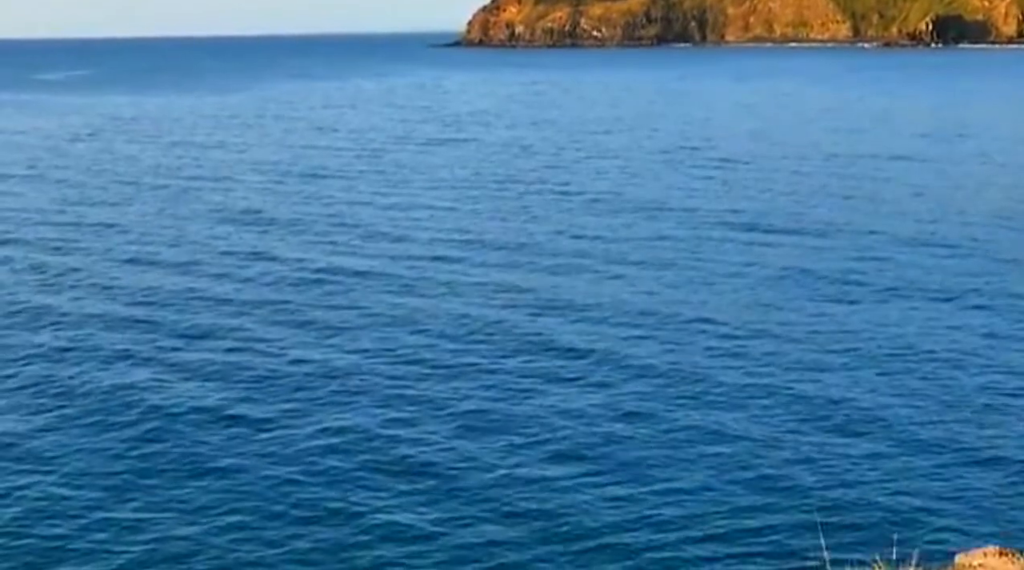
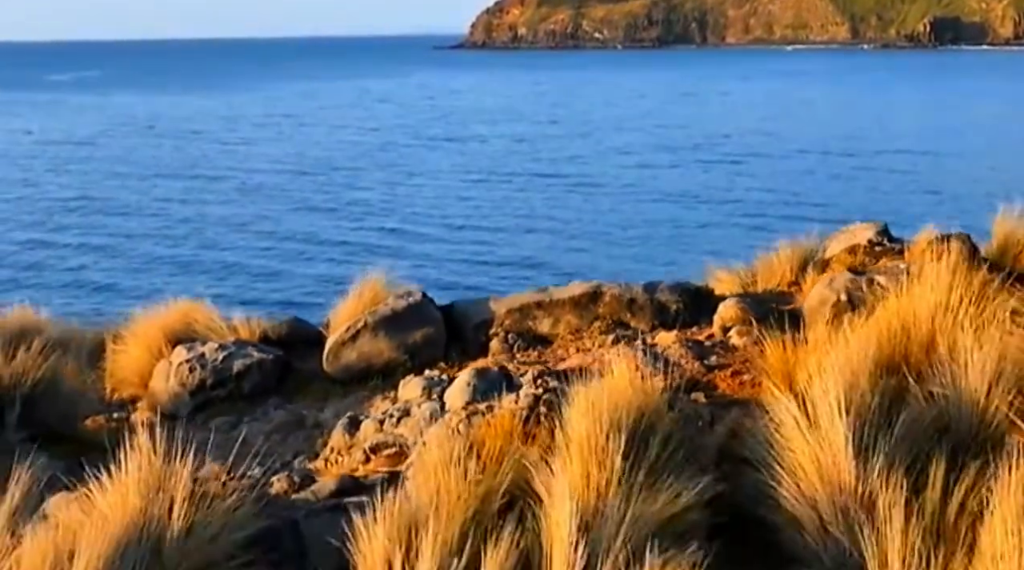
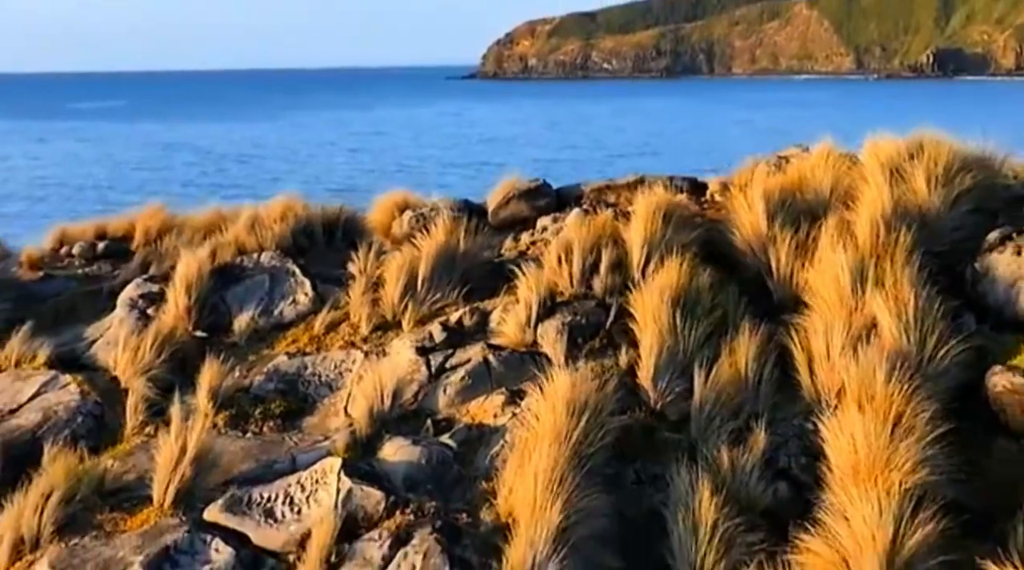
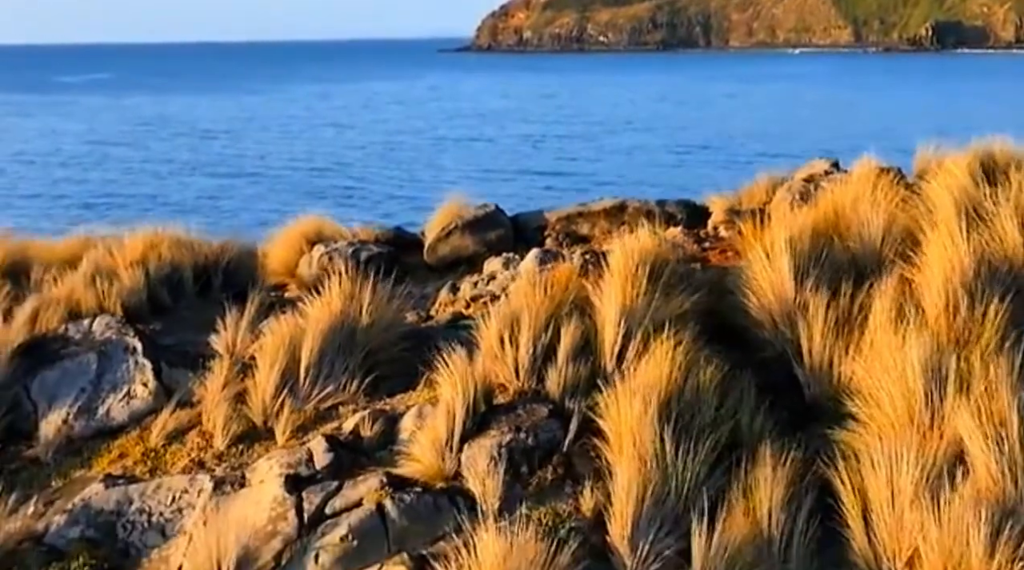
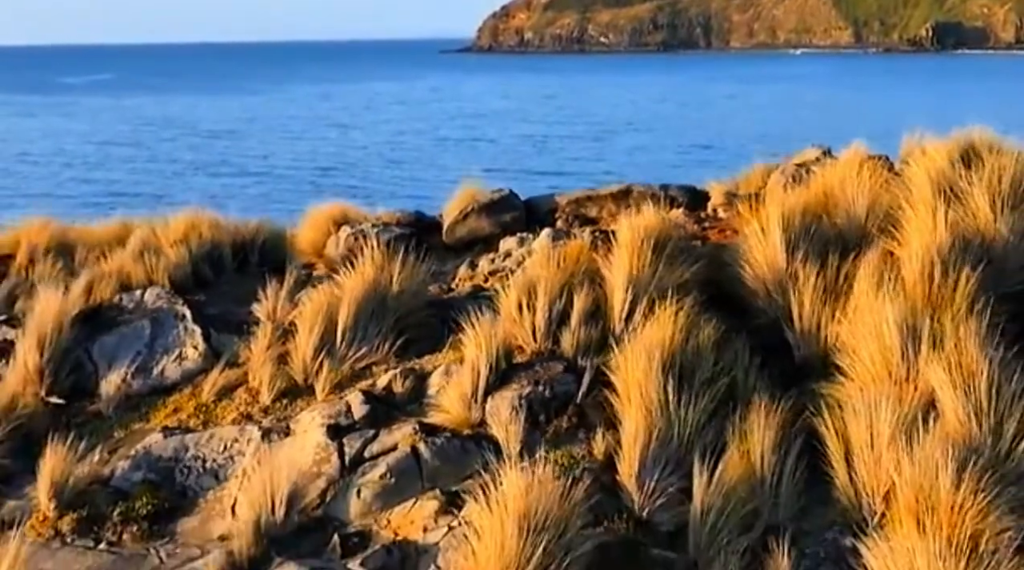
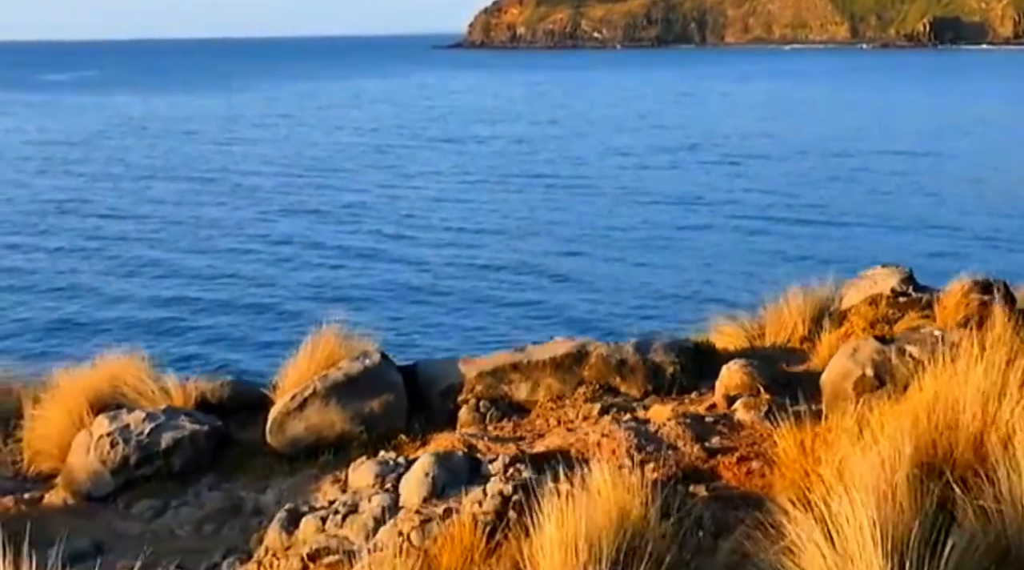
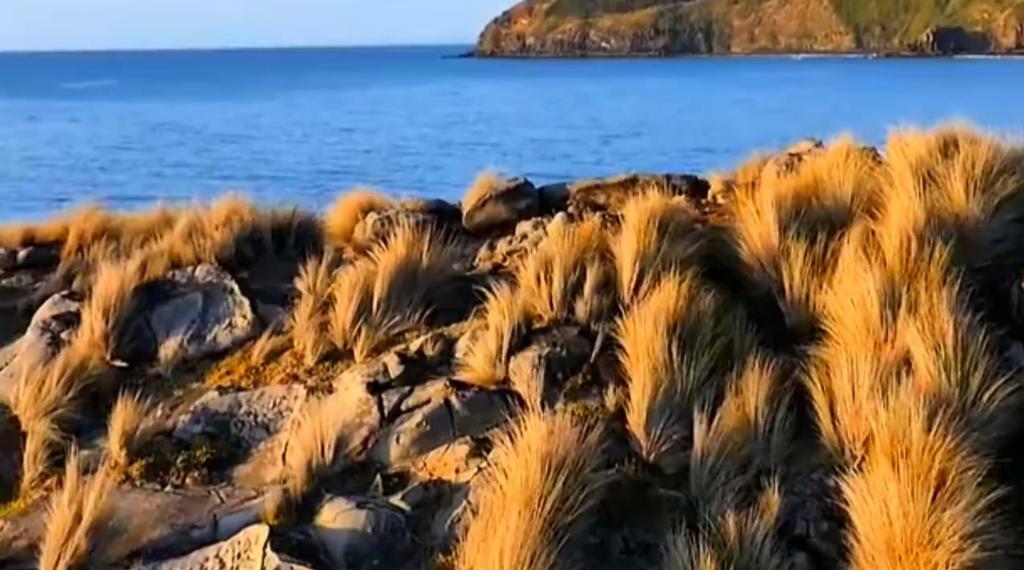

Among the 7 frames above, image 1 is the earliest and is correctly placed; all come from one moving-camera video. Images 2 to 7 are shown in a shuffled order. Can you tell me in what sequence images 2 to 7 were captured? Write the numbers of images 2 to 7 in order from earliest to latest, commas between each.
6, 2, 4, 5, 7, 3
